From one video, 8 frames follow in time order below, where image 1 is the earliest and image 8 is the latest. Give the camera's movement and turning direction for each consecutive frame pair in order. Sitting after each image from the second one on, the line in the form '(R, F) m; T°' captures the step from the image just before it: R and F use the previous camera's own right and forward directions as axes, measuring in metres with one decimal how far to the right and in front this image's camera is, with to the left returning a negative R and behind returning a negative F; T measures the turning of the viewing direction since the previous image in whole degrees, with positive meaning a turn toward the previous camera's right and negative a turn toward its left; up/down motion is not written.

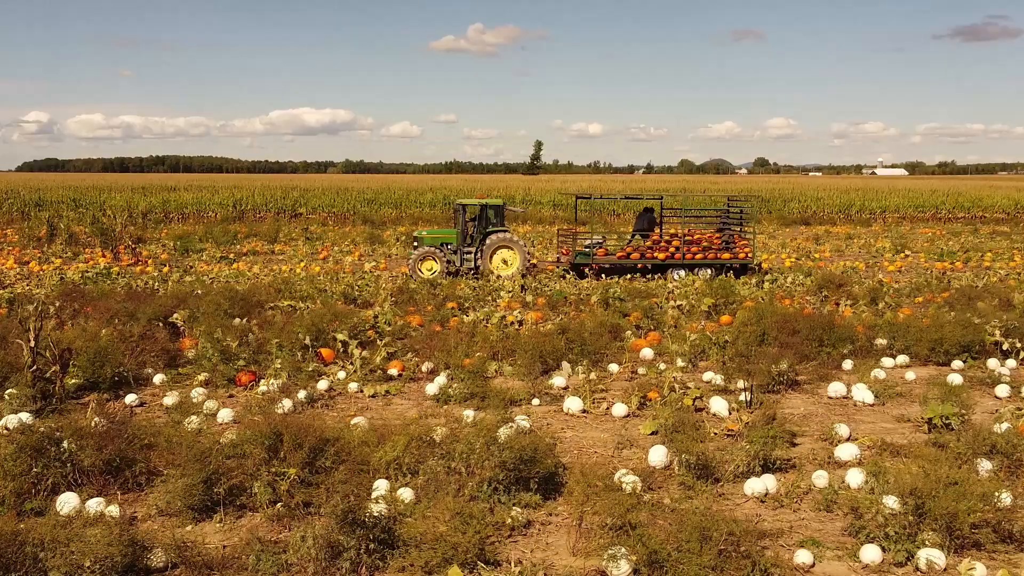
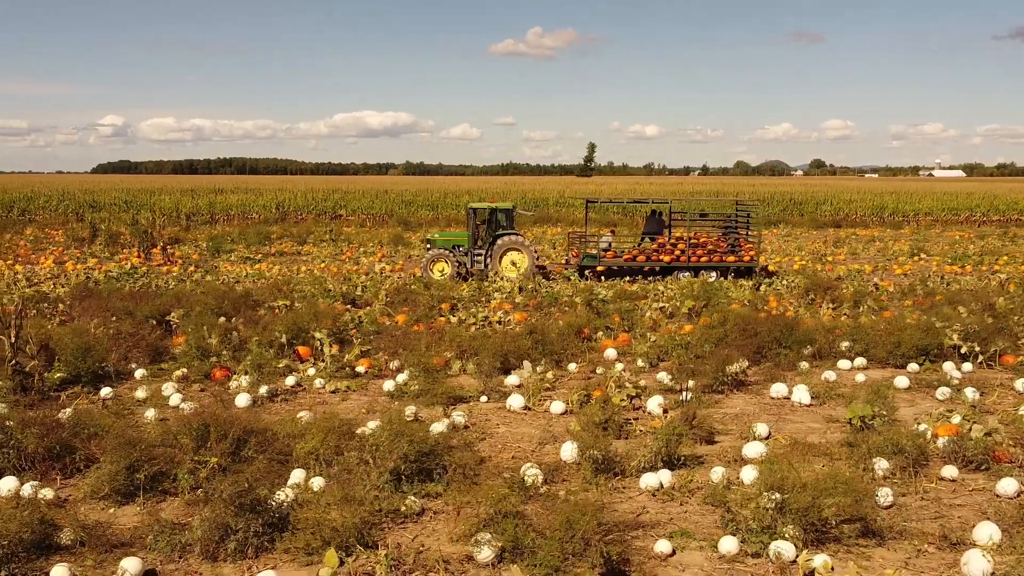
(+0.7, -0.2) m; -4°
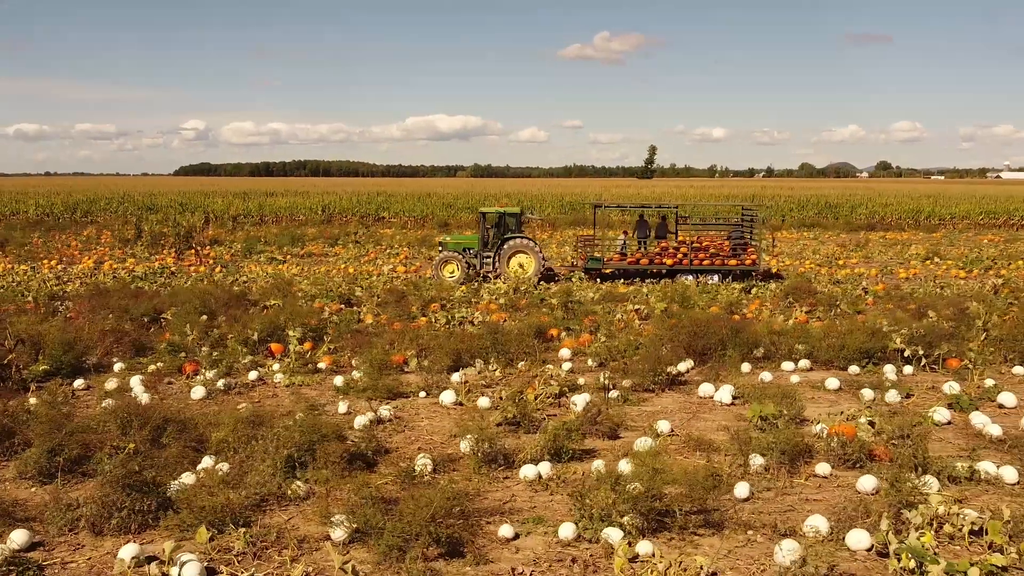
(+0.9, -0.3) m; -4°
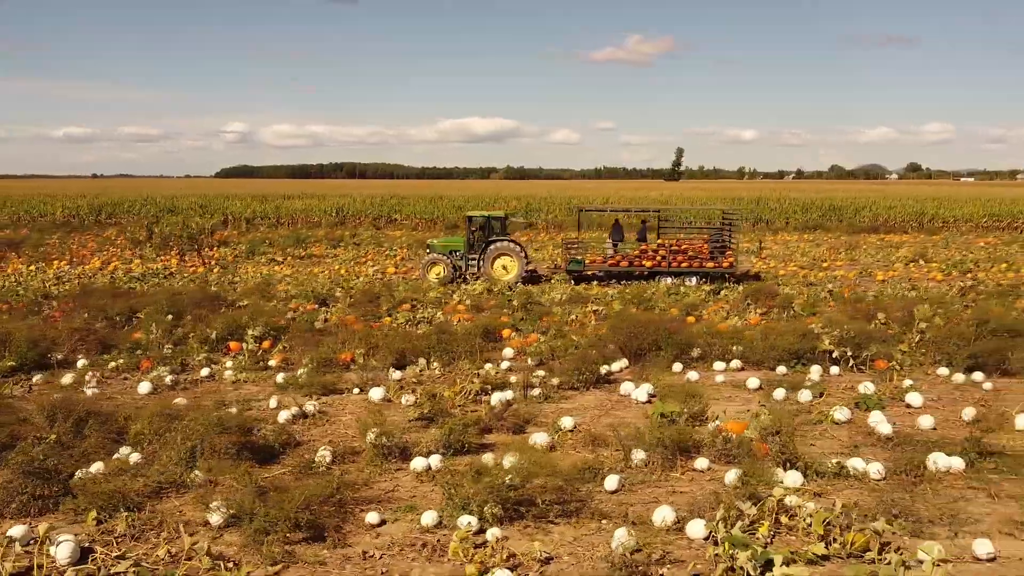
(+0.7, -0.3) m; -3°
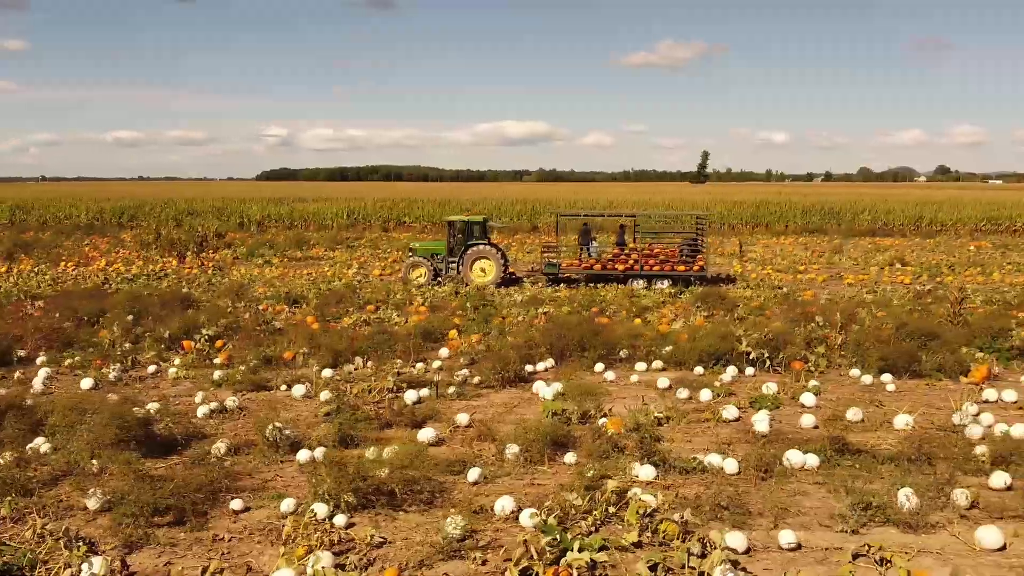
(+0.8, -0.3) m; -3°
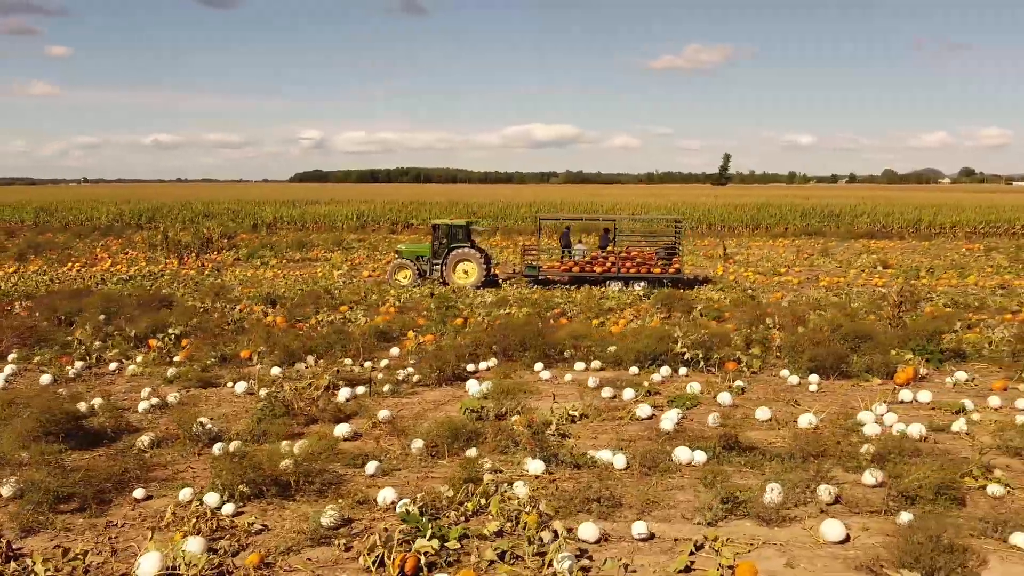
(+0.7, -0.2) m; -2°
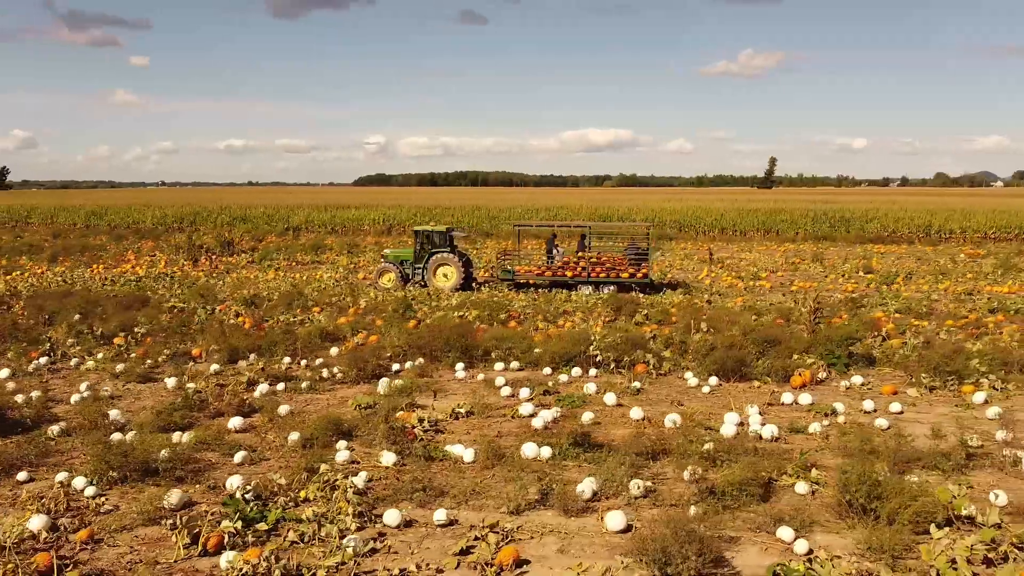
(+1.2, -0.3) m; -4°
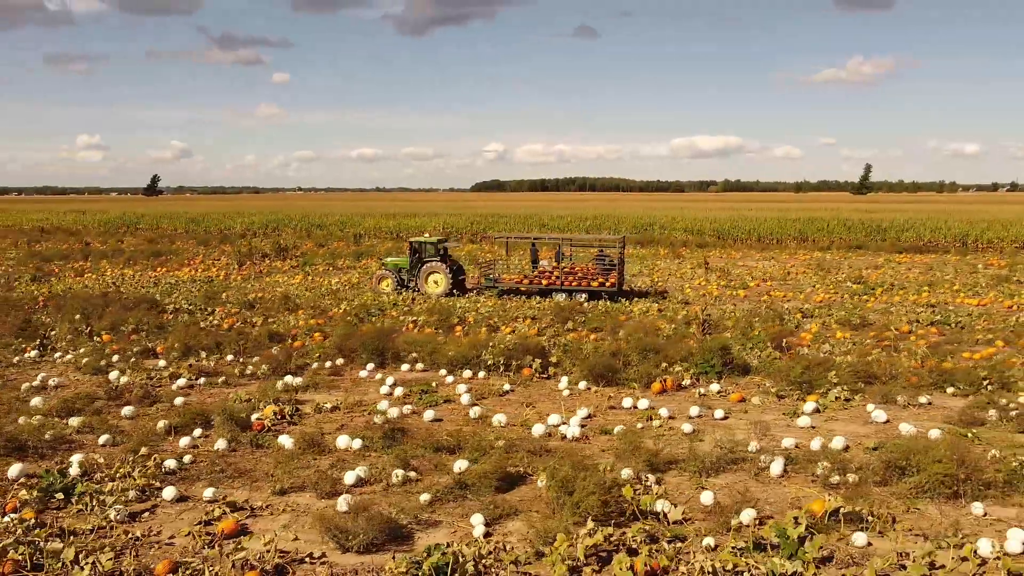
(+2.0, -0.5) m; -8°
